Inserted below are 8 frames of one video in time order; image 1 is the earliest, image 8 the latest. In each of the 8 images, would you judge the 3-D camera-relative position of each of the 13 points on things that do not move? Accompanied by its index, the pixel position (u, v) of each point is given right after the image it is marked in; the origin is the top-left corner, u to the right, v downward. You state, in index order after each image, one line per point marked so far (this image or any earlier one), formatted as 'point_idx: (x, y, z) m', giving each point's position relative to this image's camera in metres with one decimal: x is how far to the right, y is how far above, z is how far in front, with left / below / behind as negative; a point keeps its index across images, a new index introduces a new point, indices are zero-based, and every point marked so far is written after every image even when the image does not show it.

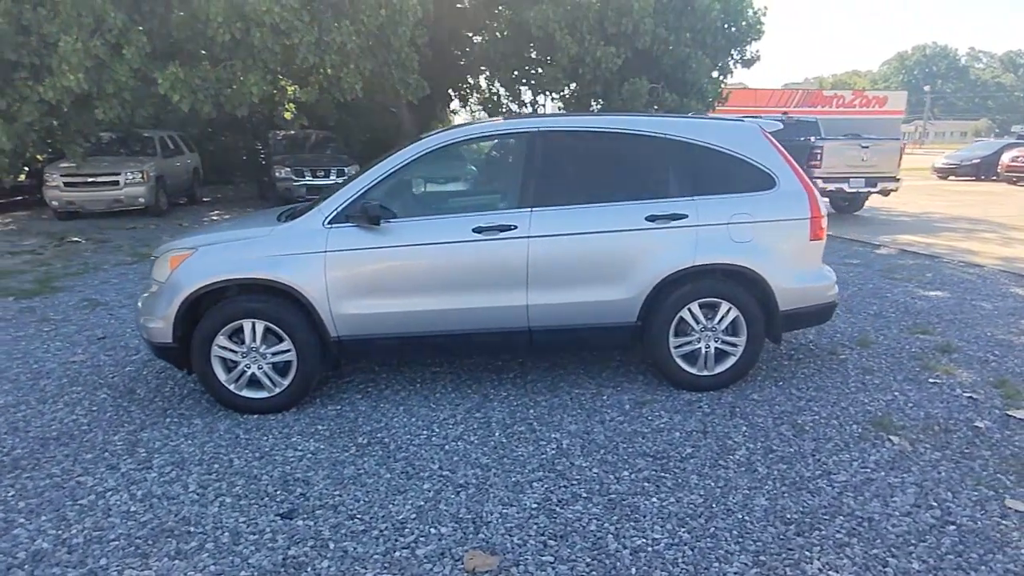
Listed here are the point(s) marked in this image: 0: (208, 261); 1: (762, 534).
0: (-2.3, +0.2, +4.6) m
1: (+1.3, -1.3, +3.1) m
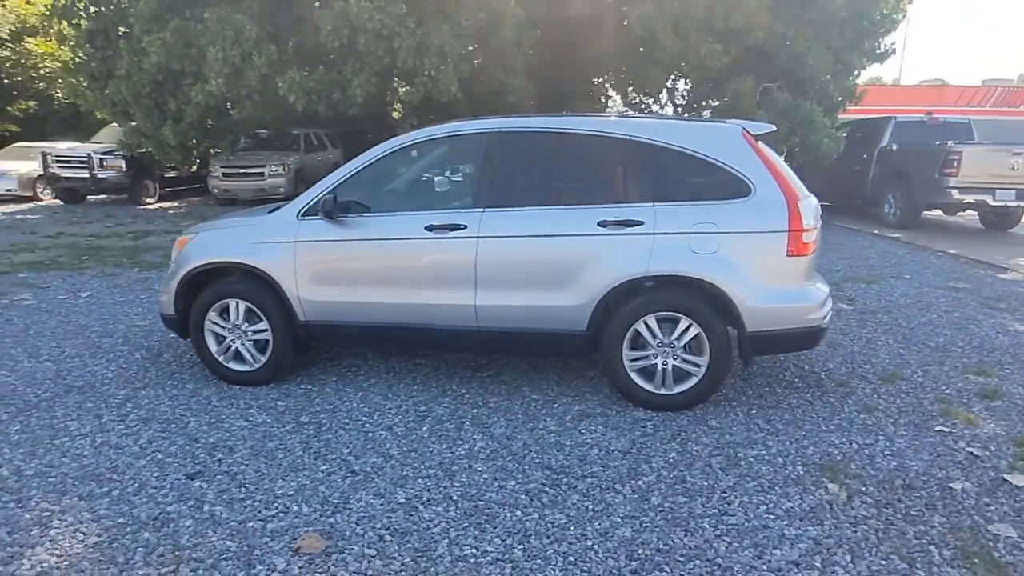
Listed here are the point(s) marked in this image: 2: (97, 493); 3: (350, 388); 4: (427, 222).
0: (-2.6, +0.3, +5.2) m
1: (+0.4, -1.3, +2.9) m
2: (-2.5, -1.2, +3.7) m
3: (-1.4, -0.8, +5.2) m
4: (-0.7, +0.5, +4.7) m
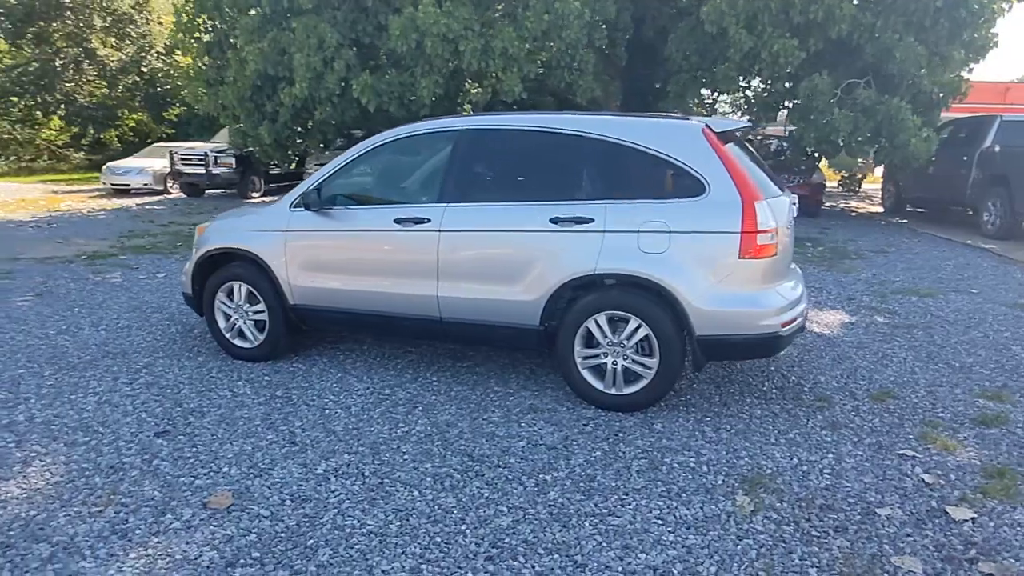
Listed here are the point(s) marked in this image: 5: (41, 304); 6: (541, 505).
0: (-2.8, +0.5, +5.7) m
1: (-0.3, -1.3, +3.0) m
2: (-3.0, -1.0, +4.2) m
3: (-1.6, -0.7, +5.5) m
4: (-0.9, +0.6, +4.9) m
5: (-6.2, -0.2, +8.1) m
6: (+0.1, -1.2, +3.4) m
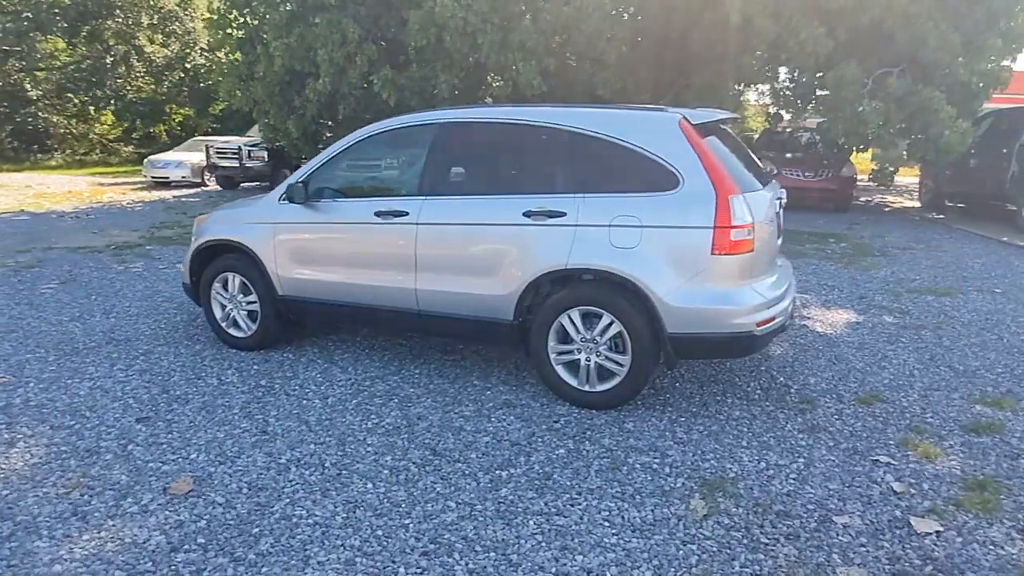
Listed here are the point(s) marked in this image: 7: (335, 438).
0: (-2.9, +0.6, +5.9) m
1: (-0.6, -1.2, +3.0) m
2: (-3.2, -1.0, +4.4) m
3: (-1.7, -0.6, +5.6) m
4: (-1.1, +0.6, +5.0) m
5: (-6.1, 0.0, +8.5) m
6: (-0.1, -1.2, +3.3) m
7: (-1.2, -1.0, +4.1) m
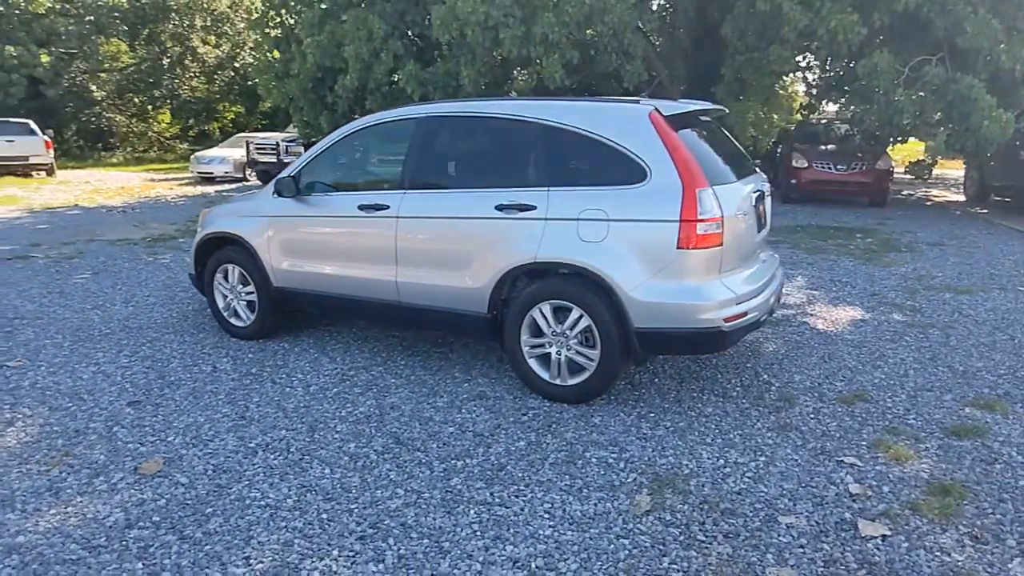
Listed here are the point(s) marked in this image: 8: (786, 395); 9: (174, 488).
0: (-3.0, +0.7, +6.1) m
1: (-0.9, -1.2, +3.1) m
2: (-3.4, -0.9, +4.6) m
3: (-1.9, -0.6, +5.7) m
4: (-1.2, +0.7, +5.1) m
5: (-6.0, +0.1, +8.9) m
6: (-0.4, -1.1, +3.4) m
7: (-1.4, -0.9, +4.2) m
8: (+2.0, -0.8, +4.4) m
9: (-1.9, -1.1, +3.5) m
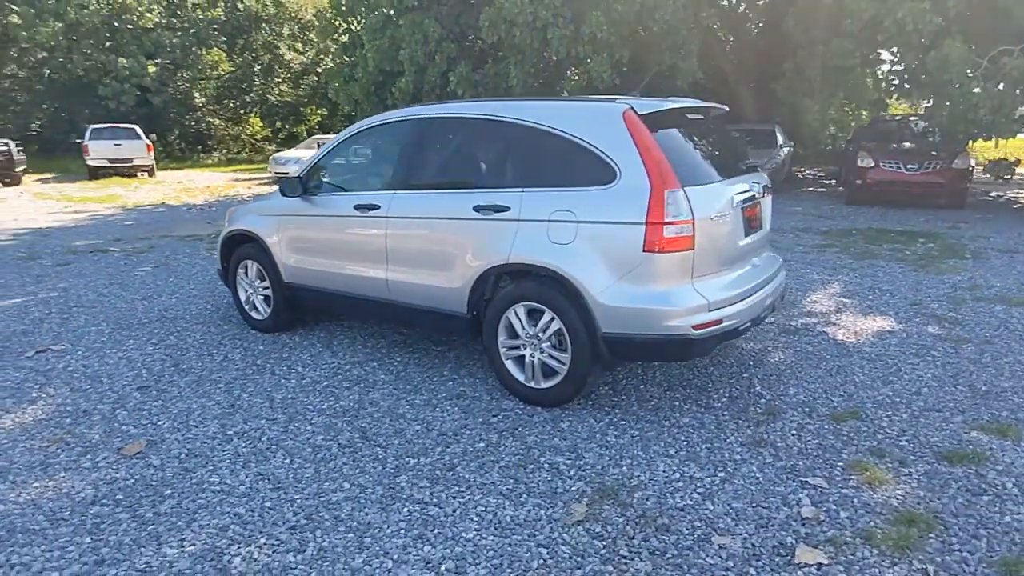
0: (-2.9, +0.7, +6.4) m
1: (-1.2, -1.2, +3.2) m
2: (-3.5, -0.8, +5.0) m
3: (-1.9, -0.5, +5.9) m
4: (-1.3, +0.7, +5.2) m
5: (-5.6, +0.2, +9.6) m
6: (-0.7, -1.1, +3.4) m
7: (-1.6, -0.9, +4.4) m
8: (+1.8, -0.8, +4.2) m
9: (-2.2, -1.1, +3.7) m
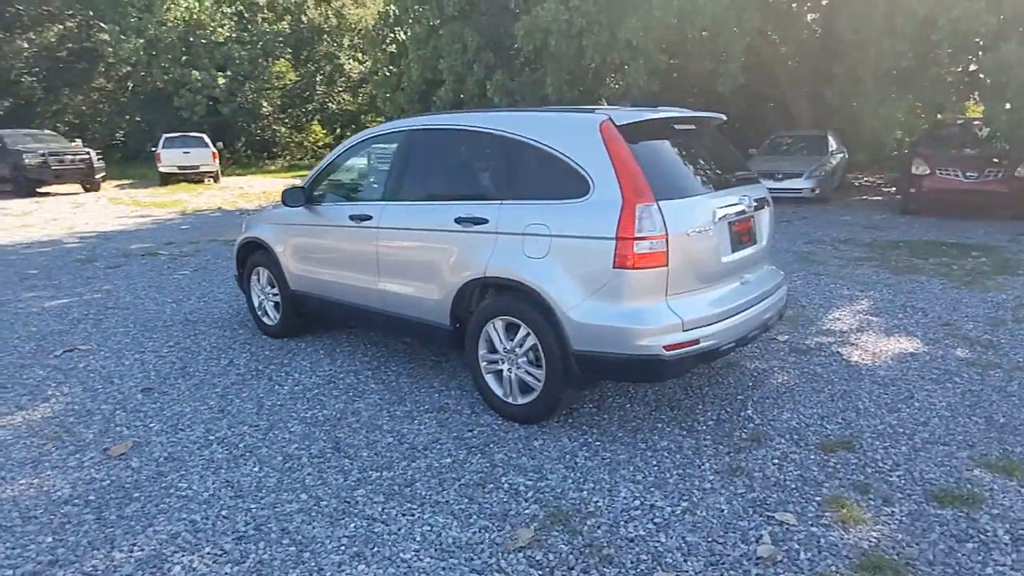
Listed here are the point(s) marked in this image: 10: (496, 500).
0: (-2.8, +0.7, +6.6) m
1: (-1.5, -1.2, +3.2) m
2: (-3.6, -0.9, +5.3) m
3: (-1.9, -0.6, +6.0) m
4: (-1.4, +0.6, +5.2) m
5: (-5.2, +0.2, +10.0) m
6: (-1.0, -1.2, +3.4) m
7: (-1.8, -1.0, +4.5) m
8: (+1.6, -0.9, +4.0) m
9: (-2.4, -1.1, +3.8) m
10: (-0.1, -1.1, +3.3) m
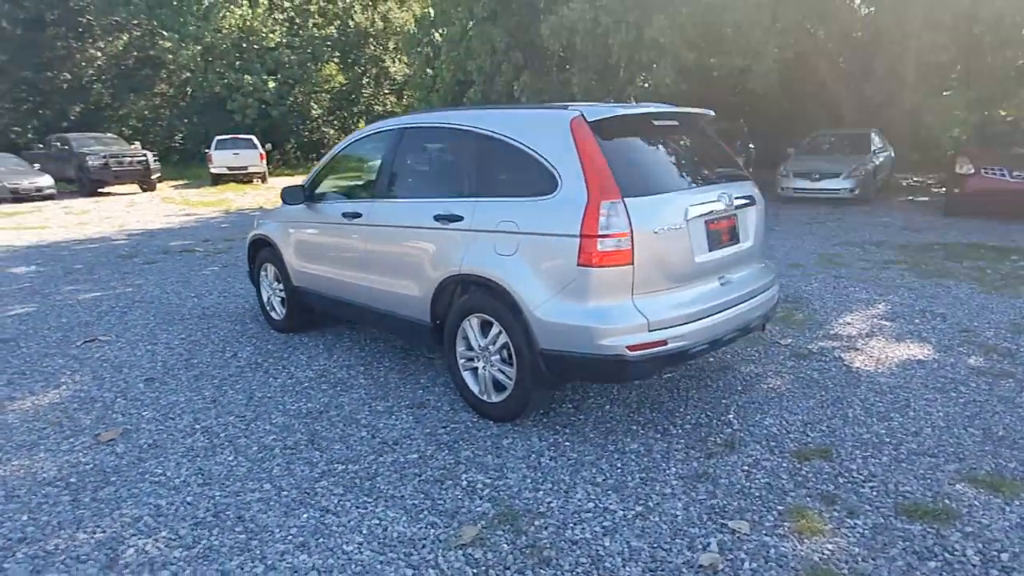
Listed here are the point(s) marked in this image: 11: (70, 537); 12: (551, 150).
0: (-2.8, +0.7, +6.8) m
1: (-1.8, -1.2, +3.3) m
2: (-3.7, -0.8, +5.5) m
3: (-1.9, -0.6, +6.2) m
4: (-1.4, +0.7, +5.3) m
5: (-4.9, +0.2, +10.4) m
6: (-1.2, -1.1, +3.5) m
7: (-1.9, -0.9, +4.6) m
8: (+1.4, -0.9, +3.8) m
9: (-2.6, -1.1, +4.0) m
10: (-0.3, -1.1, +3.3) m
11: (-2.2, -1.3, +3.1) m
12: (+0.2, +0.9, +3.8) m
